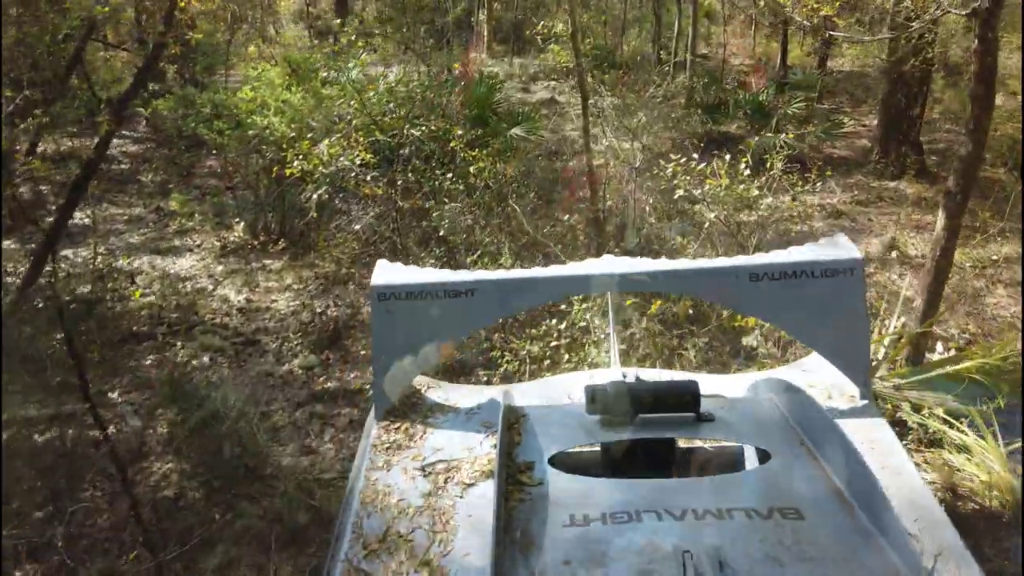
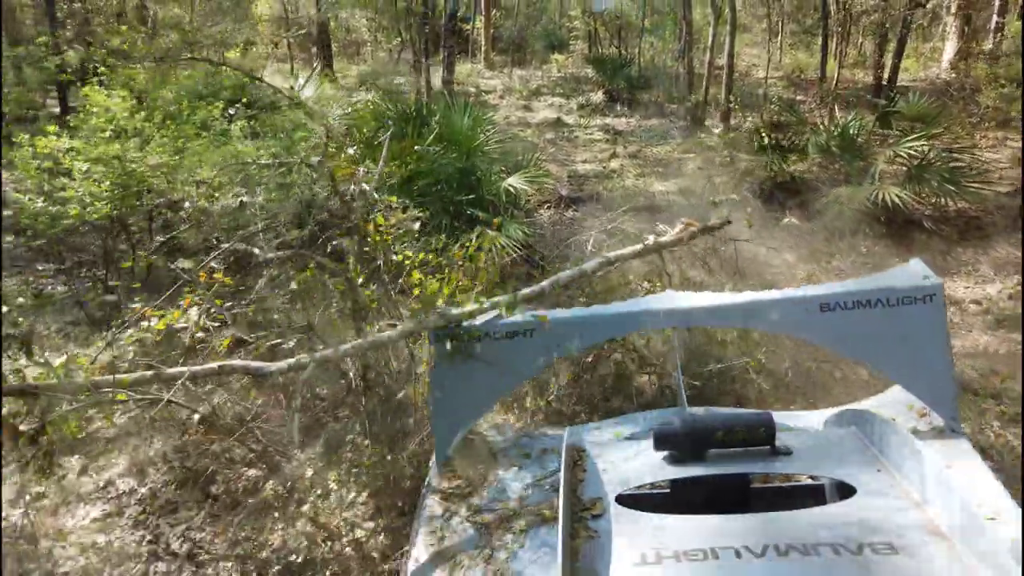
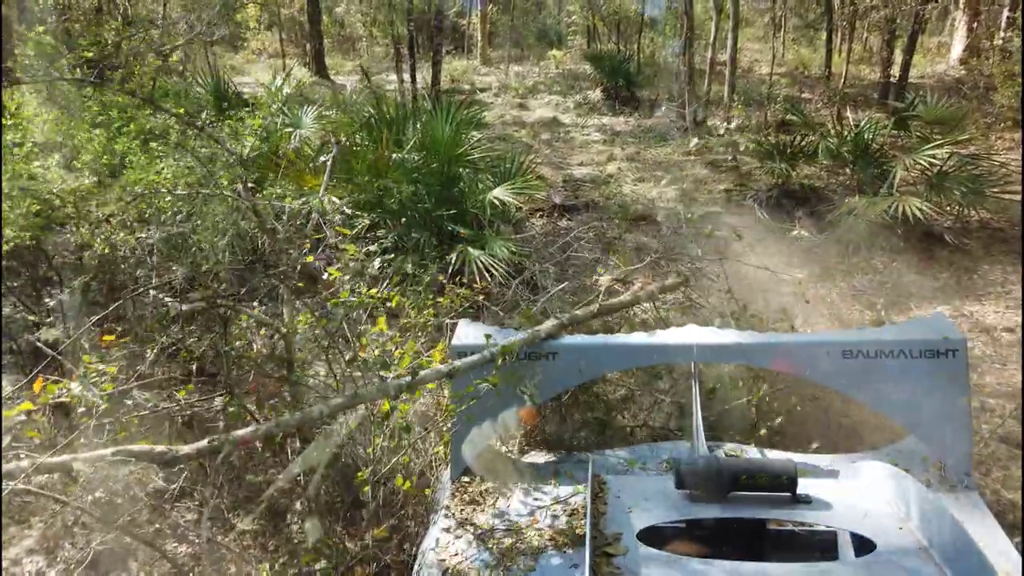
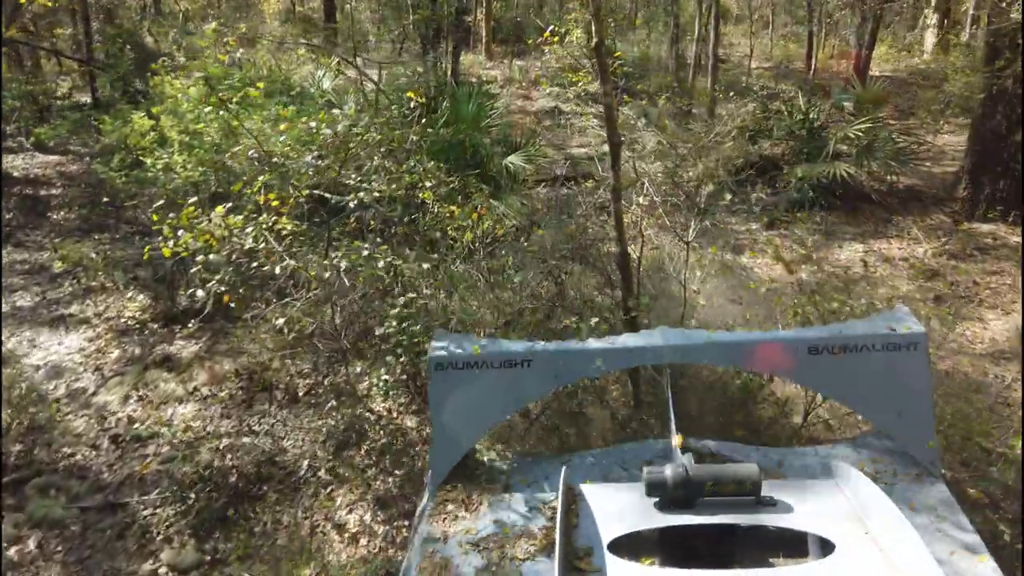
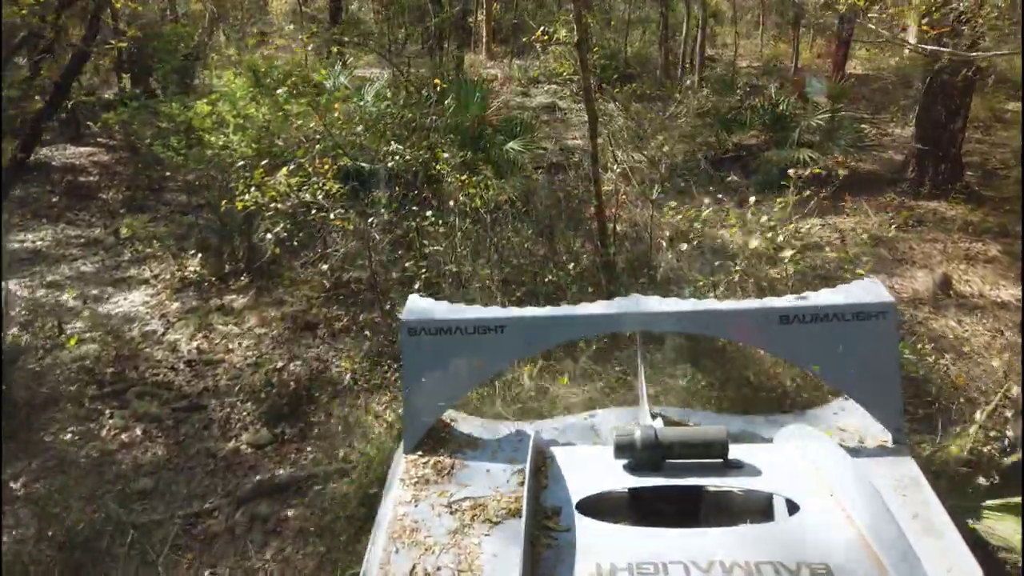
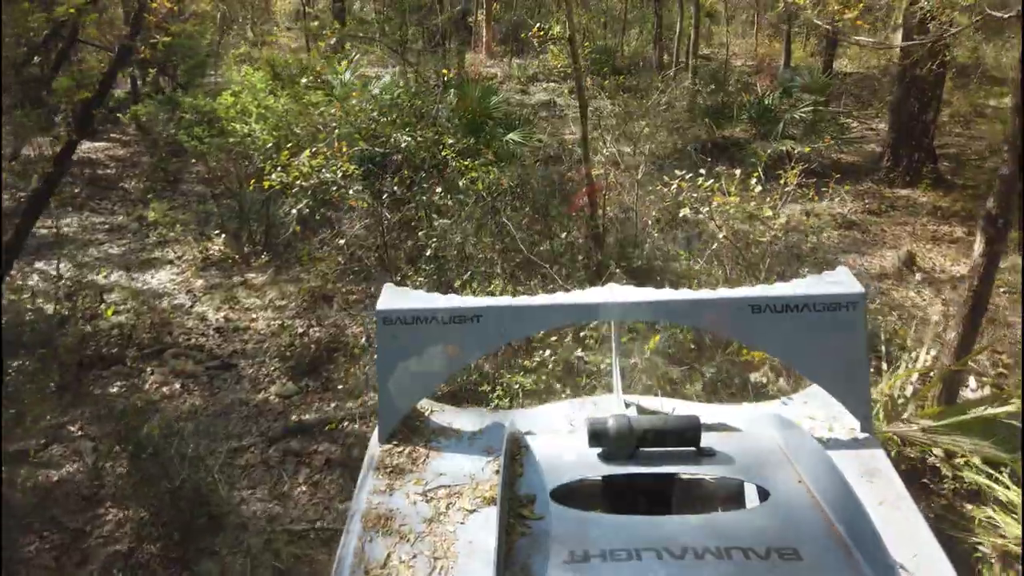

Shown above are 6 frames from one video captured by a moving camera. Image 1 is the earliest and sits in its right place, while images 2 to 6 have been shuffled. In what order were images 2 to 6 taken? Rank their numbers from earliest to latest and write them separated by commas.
6, 5, 4, 3, 2
